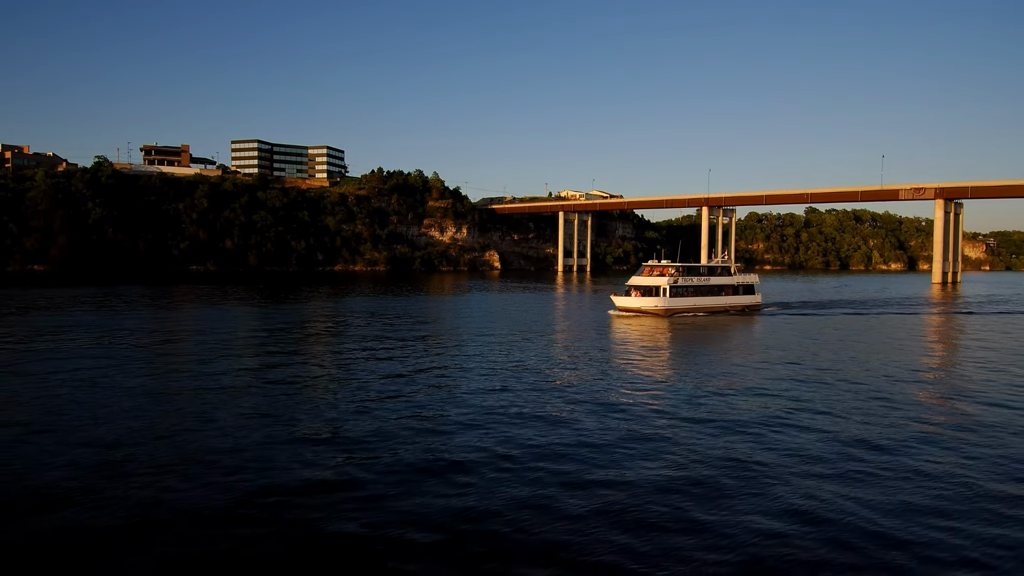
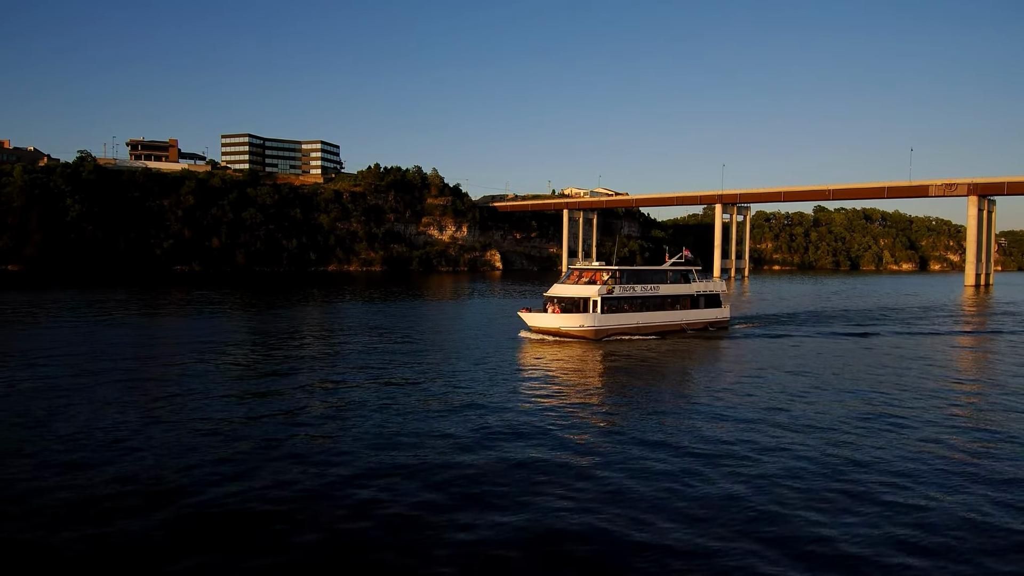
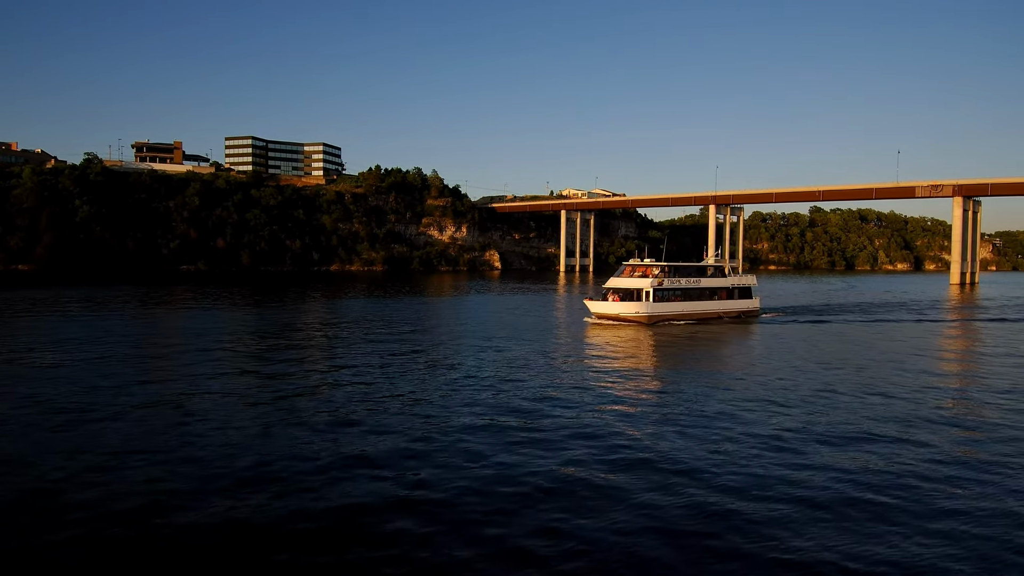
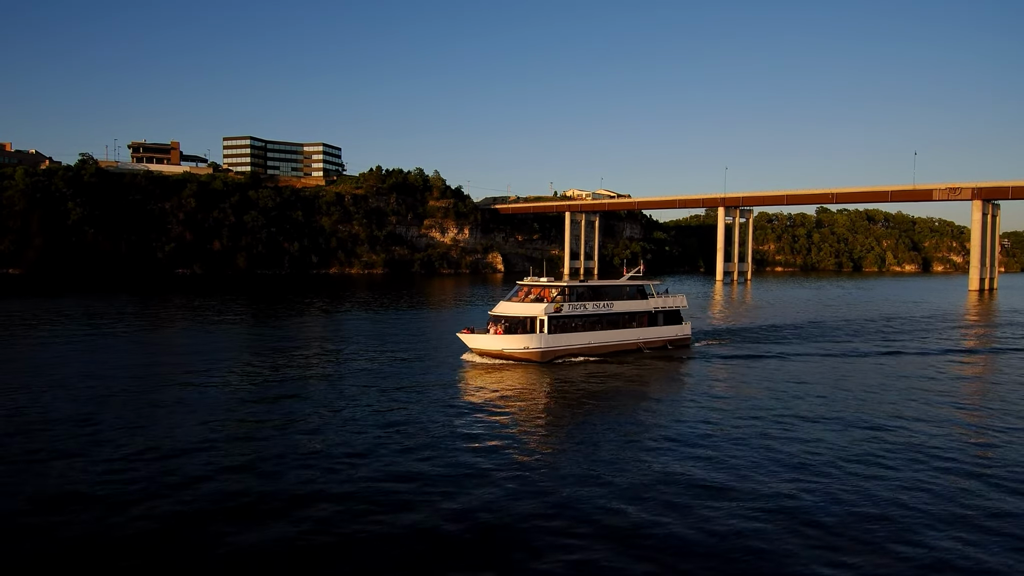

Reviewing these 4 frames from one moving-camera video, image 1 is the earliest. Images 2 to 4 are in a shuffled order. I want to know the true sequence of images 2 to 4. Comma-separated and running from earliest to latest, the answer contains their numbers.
3, 2, 4
